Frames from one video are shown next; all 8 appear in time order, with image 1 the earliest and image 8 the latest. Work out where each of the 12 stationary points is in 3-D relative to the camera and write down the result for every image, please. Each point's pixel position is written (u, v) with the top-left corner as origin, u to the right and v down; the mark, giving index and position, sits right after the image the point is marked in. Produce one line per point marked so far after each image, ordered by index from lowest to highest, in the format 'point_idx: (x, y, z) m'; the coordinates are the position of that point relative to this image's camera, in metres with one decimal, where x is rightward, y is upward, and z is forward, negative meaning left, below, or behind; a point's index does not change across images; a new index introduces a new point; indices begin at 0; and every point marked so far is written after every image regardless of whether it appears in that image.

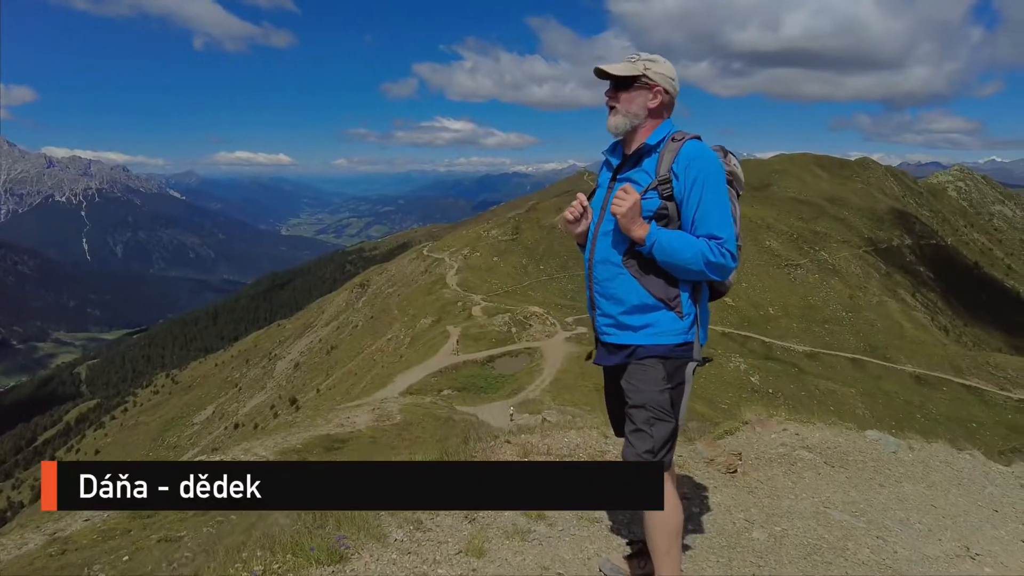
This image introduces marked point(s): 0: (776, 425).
0: (+7.7, -3.9, +18.8) m
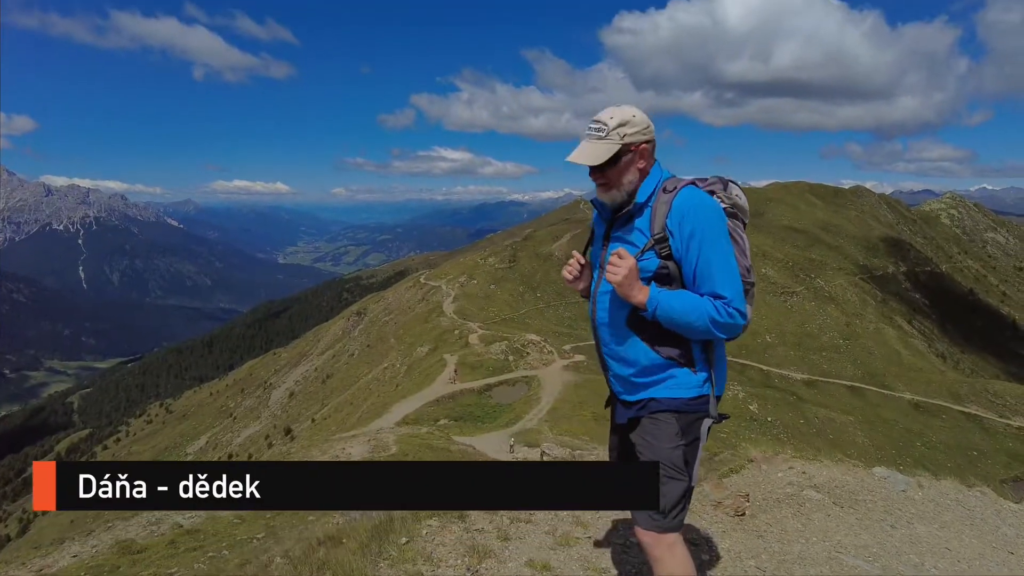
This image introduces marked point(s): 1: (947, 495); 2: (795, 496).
0: (+7.7, -4.8, +18.5) m
1: (+12.3, -5.7, +18.6) m
2: (+6.8, -4.8, +15.8) m
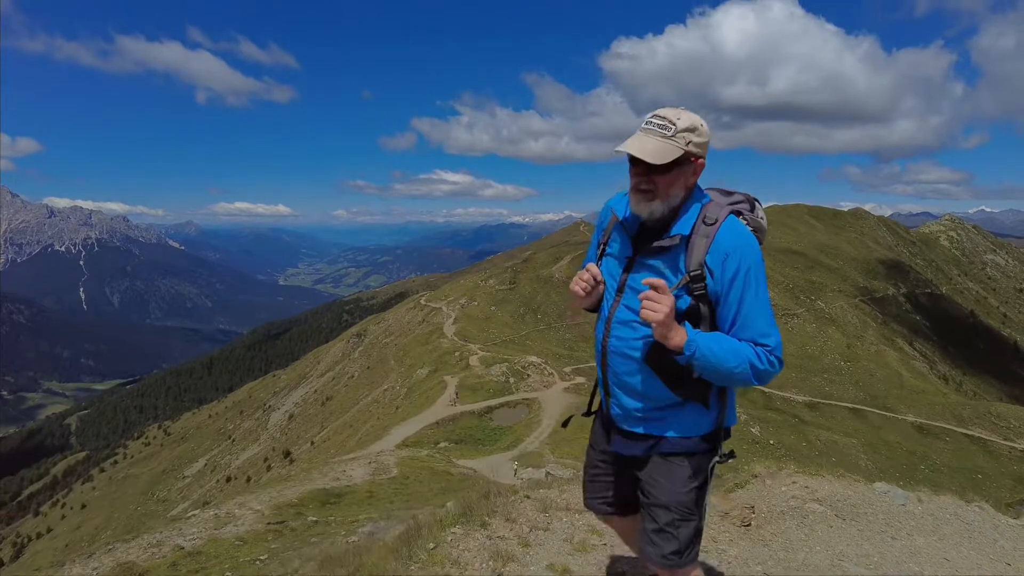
0: (+7.9, -5.4, +18.8) m
1: (+12.5, -6.3, +18.9) m
2: (+7.0, -5.4, +16.1) m
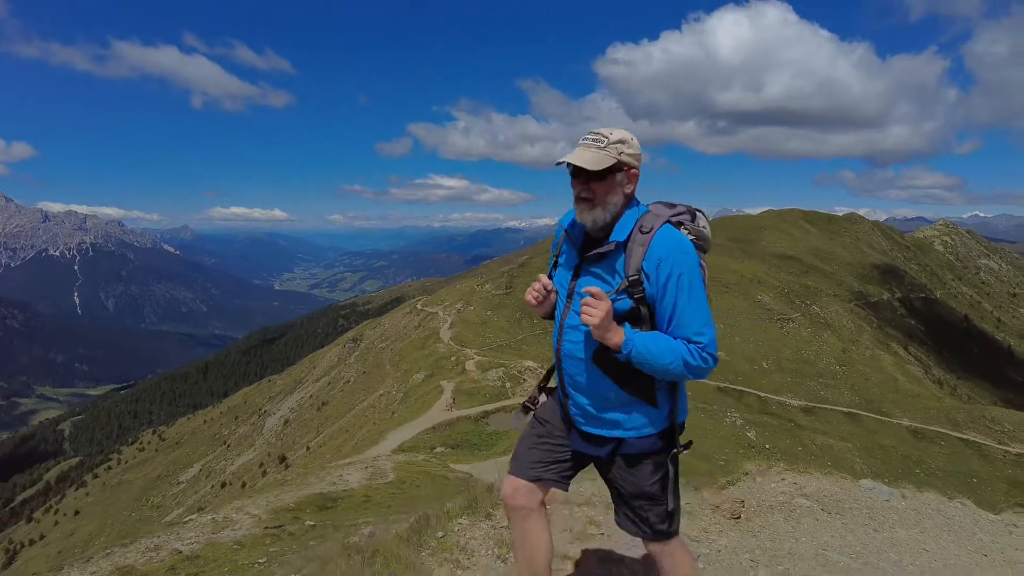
0: (+7.9, -5.6, +19.3) m
1: (+12.5, -6.5, +19.4) m
2: (+7.0, -5.5, +16.6) m
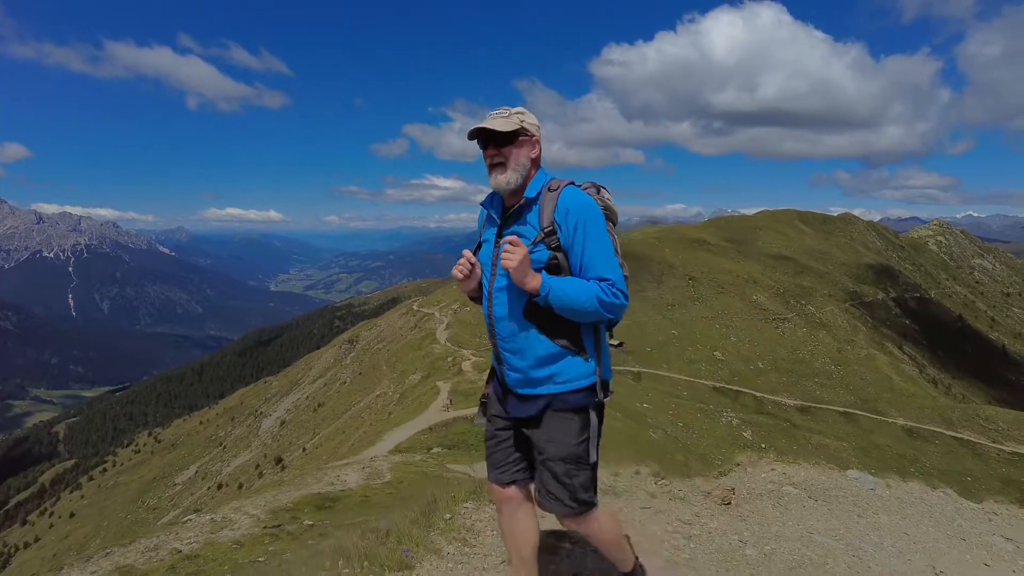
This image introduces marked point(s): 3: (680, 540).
0: (+7.8, -5.5, +19.9) m
1: (+12.4, -6.4, +20.0) m
2: (+7.0, -5.4, +17.2) m
3: (+3.3, -4.9, +13.0) m
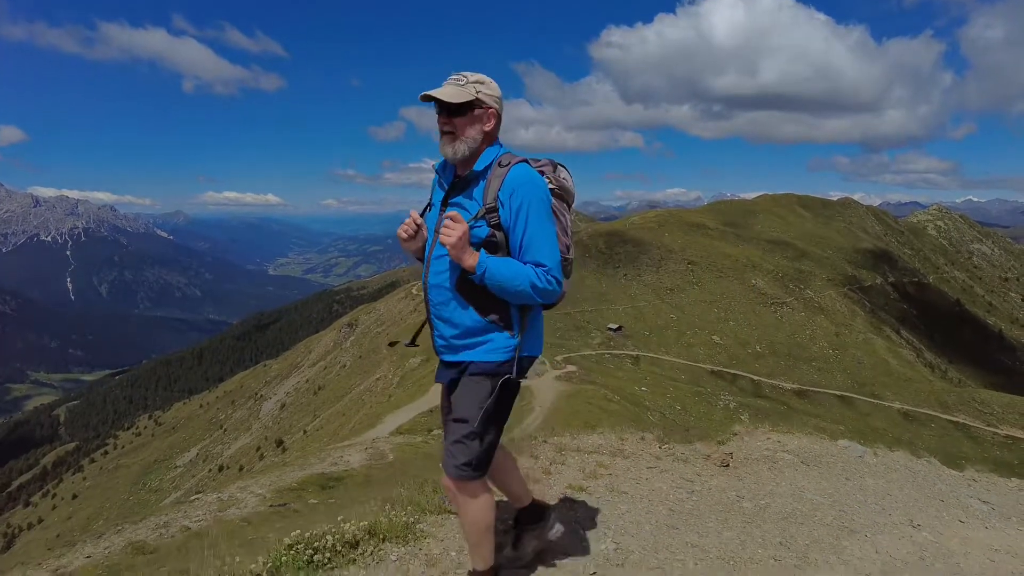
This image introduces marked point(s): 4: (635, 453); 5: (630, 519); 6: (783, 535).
0: (+8.1, -4.9, +20.9) m
1: (+12.7, -5.9, +21.0) m
2: (+7.3, -4.9, +18.1) m
3: (+3.6, -4.5, +14.0) m
4: (+3.2, -4.3, +17.0) m
5: (+2.3, -4.3, +12.6) m
6: (+5.3, -4.7, +12.7) m
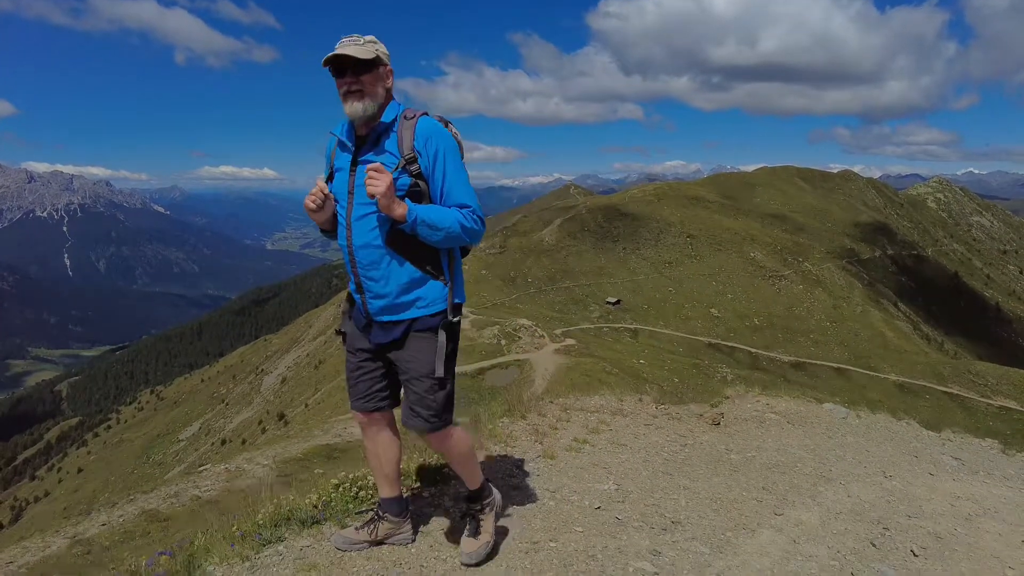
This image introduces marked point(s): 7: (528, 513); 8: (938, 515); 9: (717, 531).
0: (+8.3, -4.0, +21.9) m
1: (+12.9, -4.9, +22.1) m
2: (+7.4, -4.1, +19.2) m
3: (+3.8, -3.9, +15.0) m
4: (+3.4, -3.6, +18.0) m
5: (+2.5, -3.8, +13.7) m
6: (+5.5, -4.1, +13.8) m
7: (+0.4, -3.8, +11.1) m
8: (+8.6, -4.6, +13.0) m
9: (+3.6, -4.2, +11.3) m
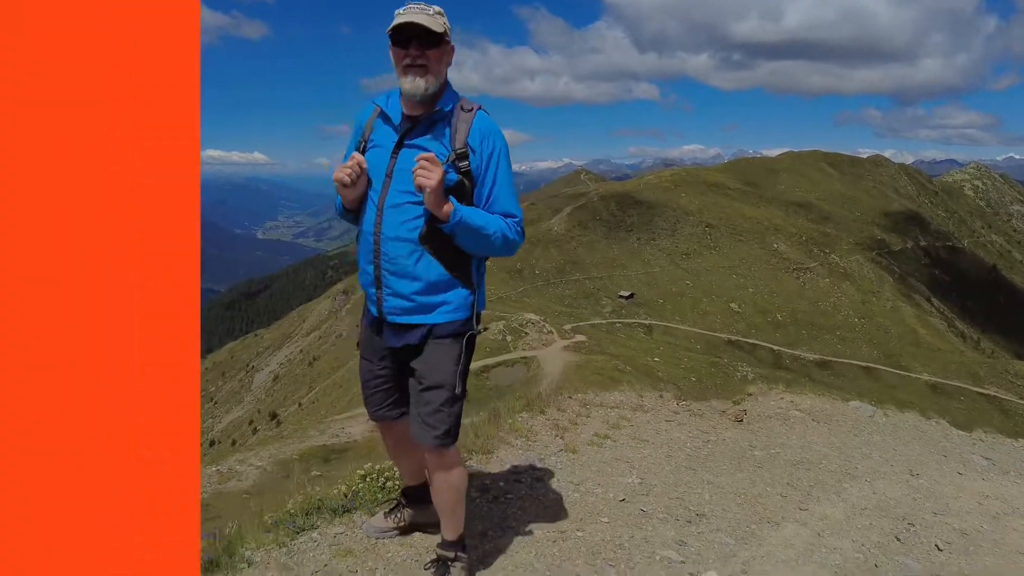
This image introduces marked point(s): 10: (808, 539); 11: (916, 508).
0: (+8.9, -3.8, +21.4) m
1: (+13.5, -4.7, +21.5) m
2: (+7.9, -3.9, +18.7) m
3: (+4.1, -3.7, +14.7) m
4: (+3.8, -3.3, +17.6) m
5: (+2.8, -3.6, +13.3) m
6: (+5.8, -4.0, +13.4) m
7: (+0.6, -3.7, +10.8) m
8: (+8.9, -4.5, +12.5) m
9: (+3.9, -4.1, +11.0) m
10: (+4.8, -4.2, +10.6) m
11: (+7.9, -4.4, +12.4) m
